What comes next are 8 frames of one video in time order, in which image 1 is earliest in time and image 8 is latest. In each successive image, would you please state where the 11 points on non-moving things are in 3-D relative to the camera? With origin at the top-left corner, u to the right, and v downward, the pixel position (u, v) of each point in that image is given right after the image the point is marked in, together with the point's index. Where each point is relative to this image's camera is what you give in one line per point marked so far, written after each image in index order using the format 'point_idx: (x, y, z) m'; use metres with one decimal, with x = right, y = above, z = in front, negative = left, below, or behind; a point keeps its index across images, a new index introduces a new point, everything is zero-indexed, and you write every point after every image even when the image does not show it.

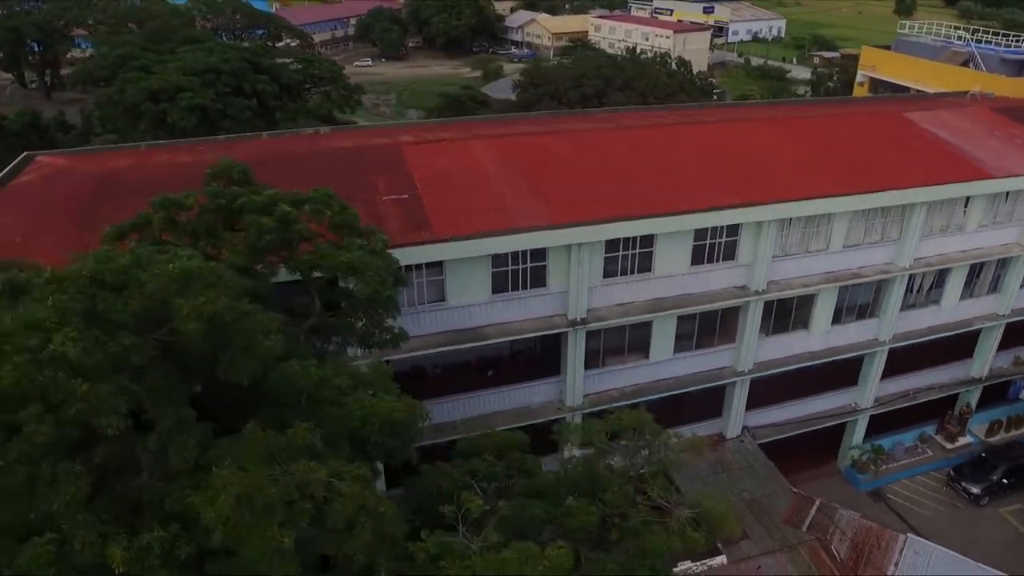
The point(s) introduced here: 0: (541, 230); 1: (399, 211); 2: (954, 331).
0: (+0.6, +0.7, +9.4) m
1: (-1.3, +1.0, +9.4) m
2: (+8.6, -0.9, +14.1) m
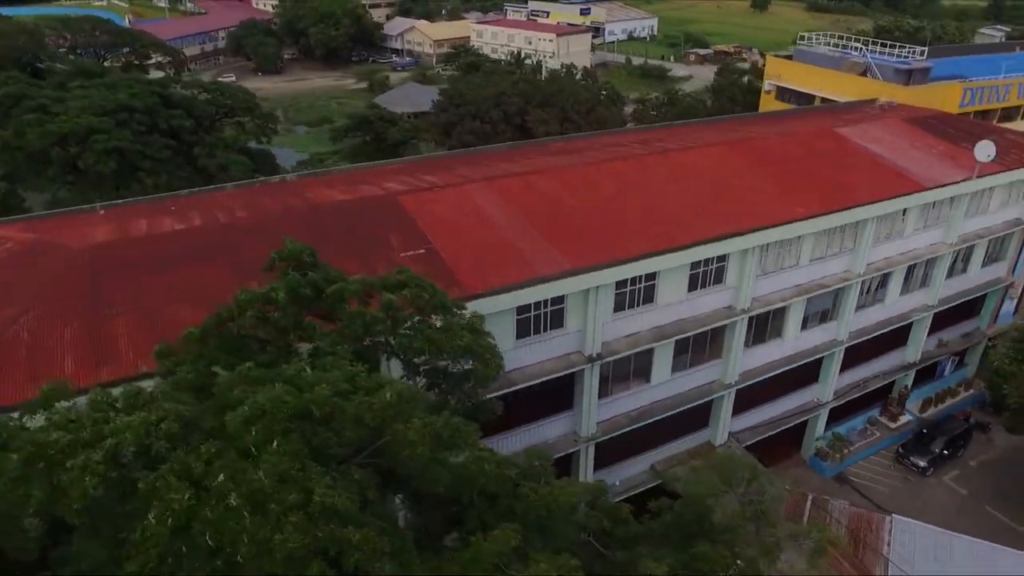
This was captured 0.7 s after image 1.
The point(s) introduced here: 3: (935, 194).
0: (+0.8, +0.1, +9.7) m
1: (-1.0, +0.3, +9.5) m
2: (+8.2, -0.8, +15.5) m
3: (+8.4, +1.7, +14.3) m
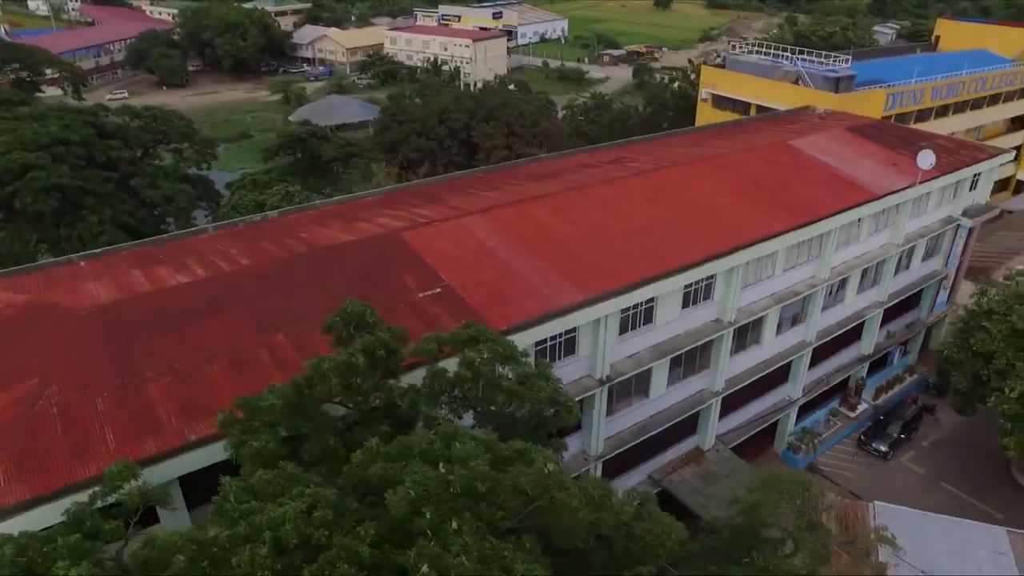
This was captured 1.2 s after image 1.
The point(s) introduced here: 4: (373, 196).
0: (+1.0, -0.3, +10.1) m
1: (-0.8, -0.2, +9.6) m
2: (+7.9, -0.8, +16.6) m
3: (+8.0, +1.7, +15.4) m
4: (-2.8, +1.8, +14.1) m
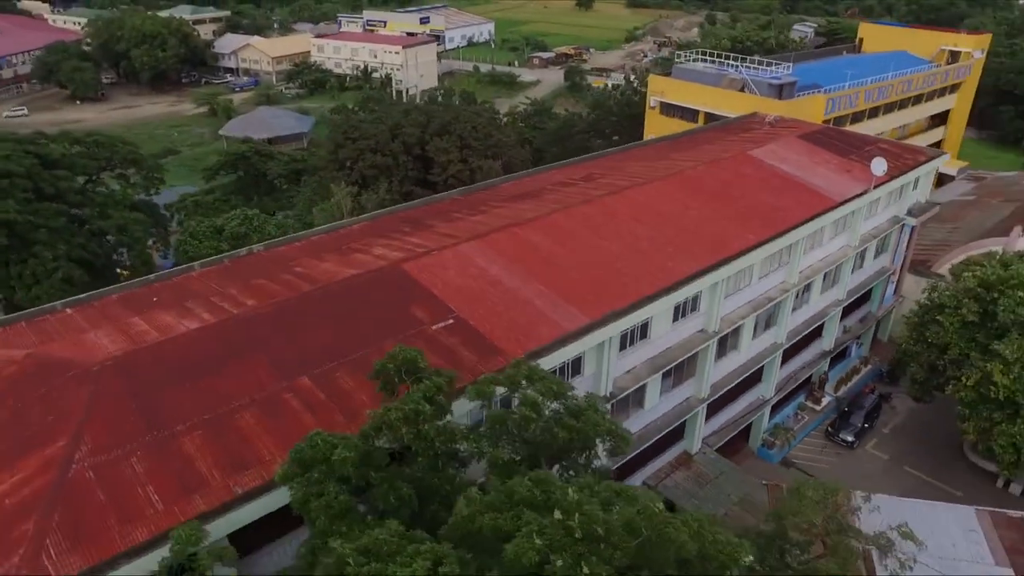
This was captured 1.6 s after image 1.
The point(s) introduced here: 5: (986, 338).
0: (+1.1, -0.6, +10.4) m
1: (-0.6, -0.7, +9.8) m
2: (+7.4, -0.8, +17.5) m
3: (+7.5, +1.7, +16.3) m
4: (-3.1, +1.3, +14.1) m
5: (+11.2, -1.3, +16.7) m
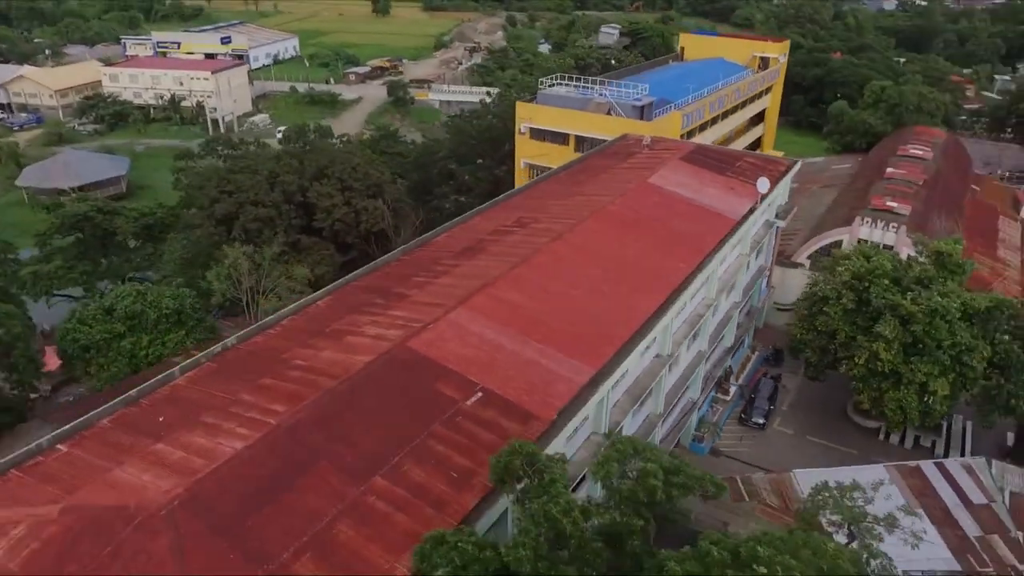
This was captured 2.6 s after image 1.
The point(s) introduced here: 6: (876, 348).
0: (+1.3, -1.5, +11.5) m
1: (-0.2, -1.7, +10.5) m
2: (+5.9, -1.0, +19.8) m
3: (+5.9, +1.5, +18.6) m
4: (-3.8, -0.2, +14.2) m
5: (+9.8, -1.0, +19.8) m
6: (+9.9, -1.7, +19.1) m
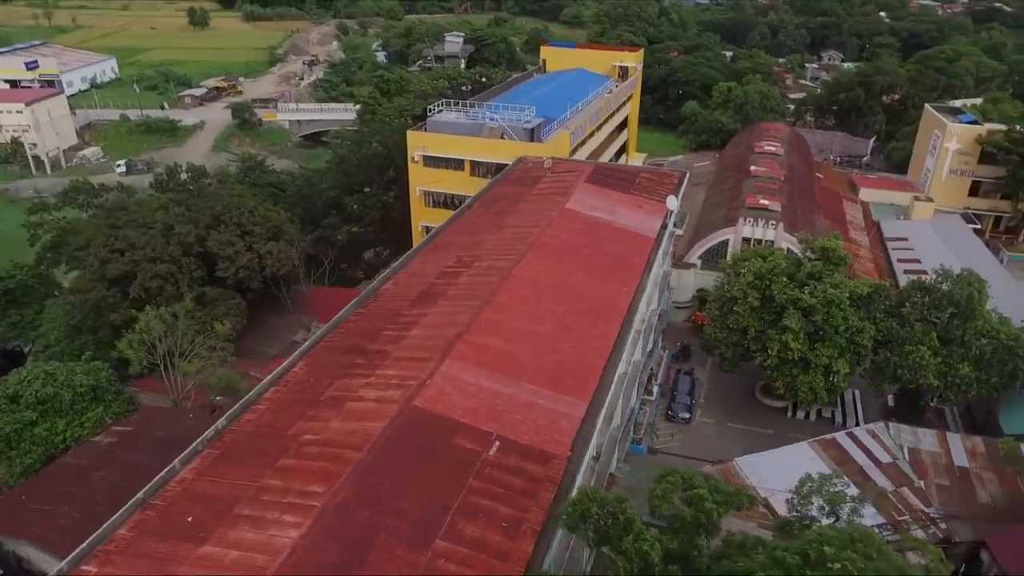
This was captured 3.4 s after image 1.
0: (+1.4, -2.2, +12.6) m
1: (+0.1, -2.6, +11.4) m
2: (+4.3, -1.3, +21.6) m
3: (+4.2, +1.2, +20.4) m
4: (-4.2, -1.6, +14.3) m
5: (+8.0, -0.9, +22.4) m
6: (+8.3, -1.6, +21.7) m
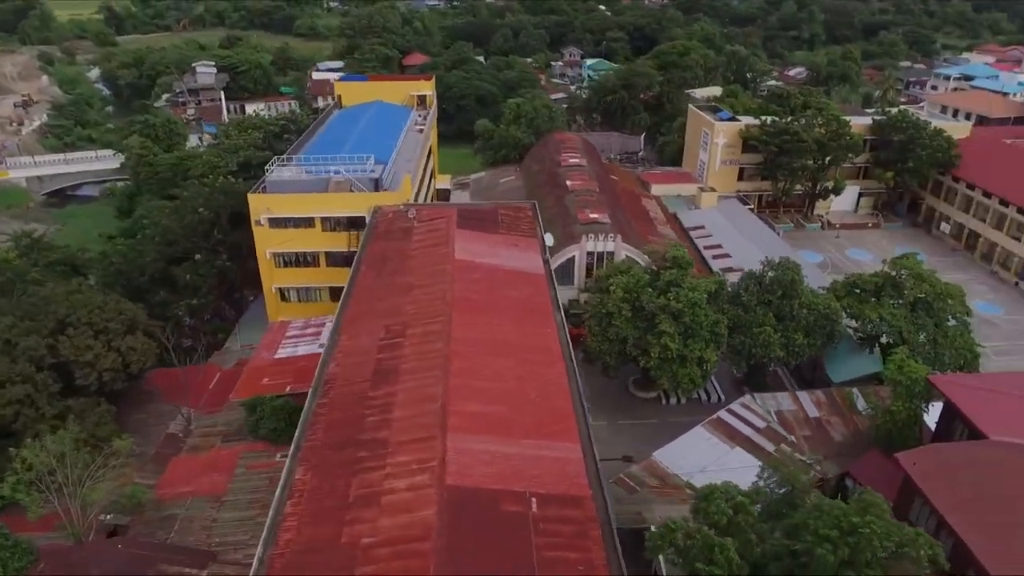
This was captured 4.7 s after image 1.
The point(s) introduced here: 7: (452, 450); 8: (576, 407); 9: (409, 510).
0: (+1.6, -3.4, +14.7) m
1: (+0.8, -4.0, +13.1) m
2: (+1.6, -2.3, +24.1) m
3: (+1.4, +0.2, +22.9) m
4: (-4.3, -3.8, +14.6) m
5: (+4.8, -1.2, +25.9) m
6: (+5.4, -1.9, +25.4) m
7: (-1.1, -3.3, +14.3) m
8: (+1.5, -2.8, +16.4) m
9: (-1.9, -4.1, +12.9) m
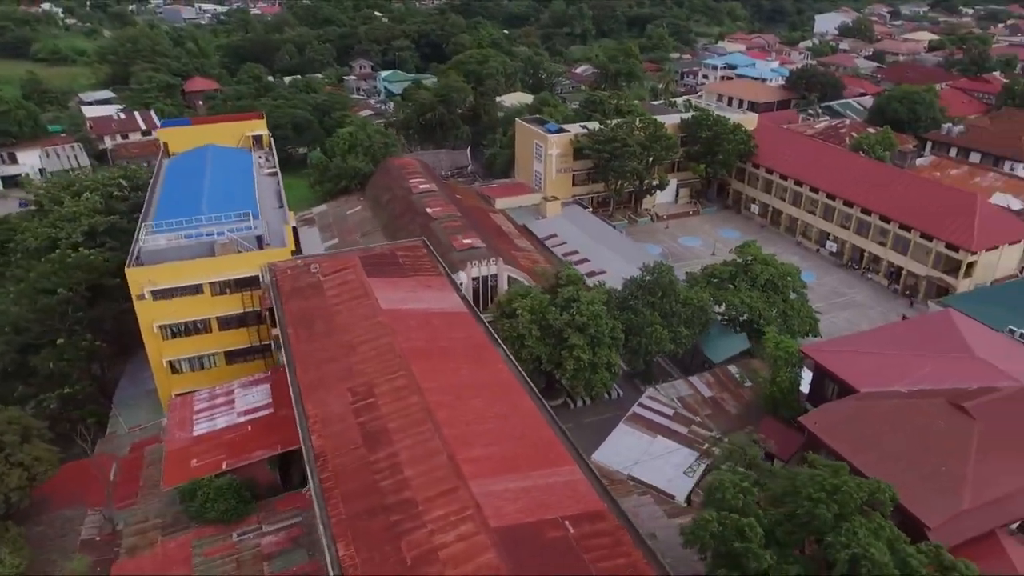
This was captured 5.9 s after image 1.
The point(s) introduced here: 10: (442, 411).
0: (+1.9, -4.3, +17.0) m
1: (+1.6, -5.0, +15.3) m
2: (-0.6, -3.6, +26.1) m
3: (-0.8, -1.1, +24.9) m
4: (-3.6, -5.6, +15.5) m
5: (+1.9, -2.0, +28.7) m
6: (+2.7, -2.6, +28.3) m
7: (-0.6, -4.7, +15.9) m
8: (+1.3, -3.8, +18.7) m
9: (-0.9, -5.5, +14.4) m
10: (-1.7, -3.3, +19.1) m
